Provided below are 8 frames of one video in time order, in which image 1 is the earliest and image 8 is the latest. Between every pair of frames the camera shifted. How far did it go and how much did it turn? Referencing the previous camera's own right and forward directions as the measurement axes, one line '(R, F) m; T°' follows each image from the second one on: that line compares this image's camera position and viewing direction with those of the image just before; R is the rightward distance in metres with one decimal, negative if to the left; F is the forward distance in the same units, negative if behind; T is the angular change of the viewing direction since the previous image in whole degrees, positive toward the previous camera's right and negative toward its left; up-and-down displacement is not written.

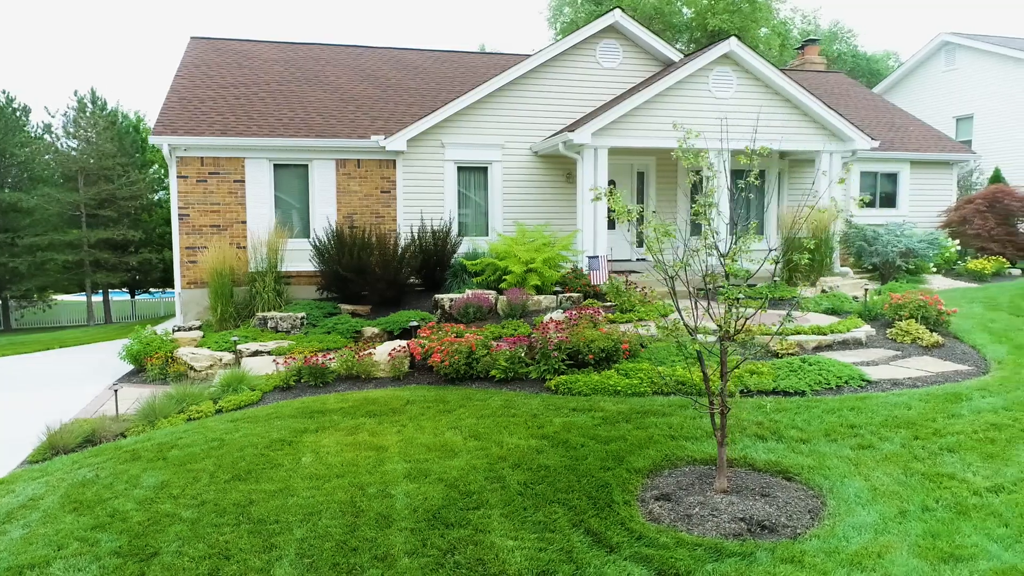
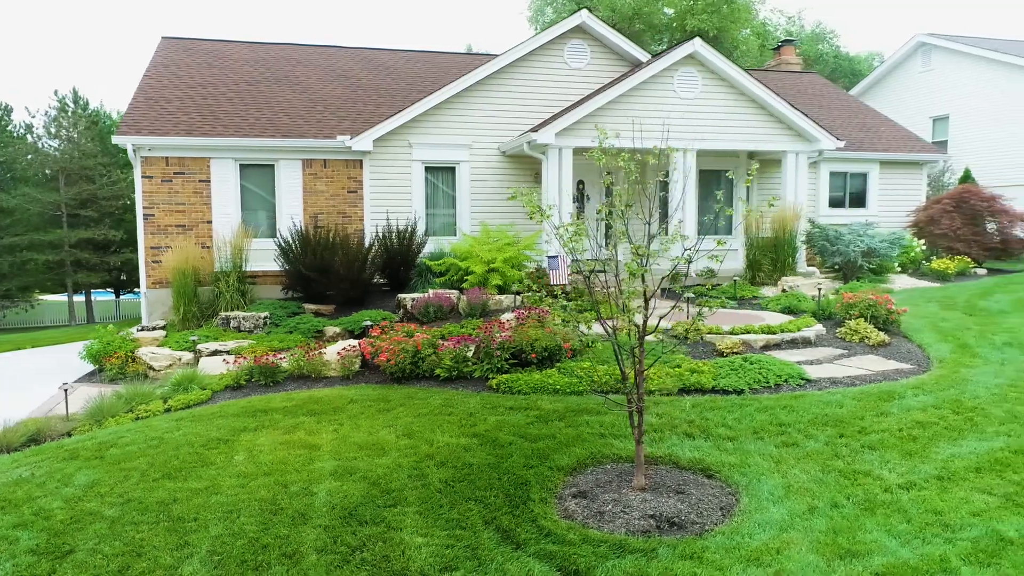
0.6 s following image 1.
(+0.4, 0.0) m; 0°
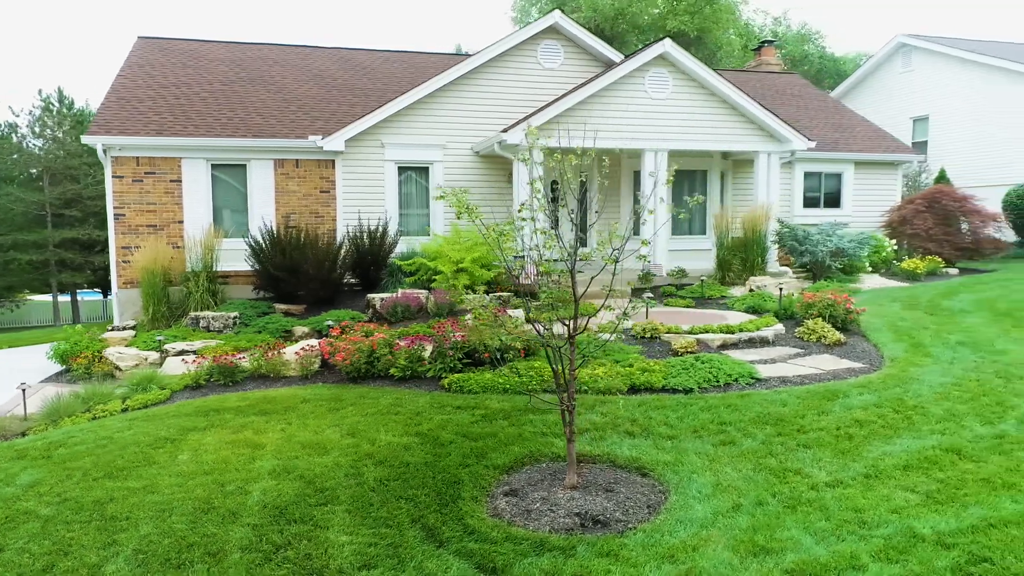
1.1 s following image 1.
(+0.4, 0.0) m; 0°
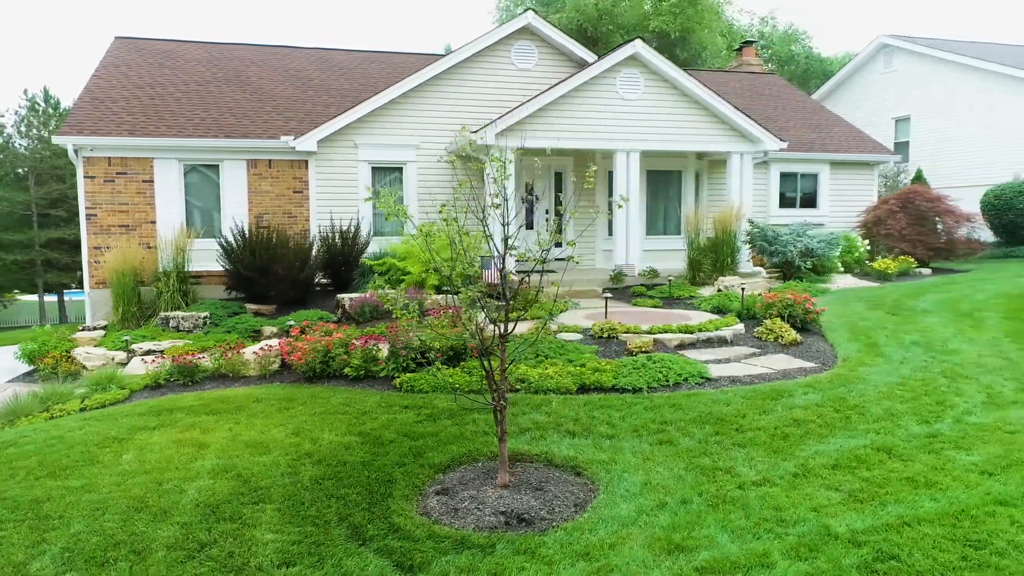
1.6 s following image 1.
(+0.4, 0.0) m; 0°
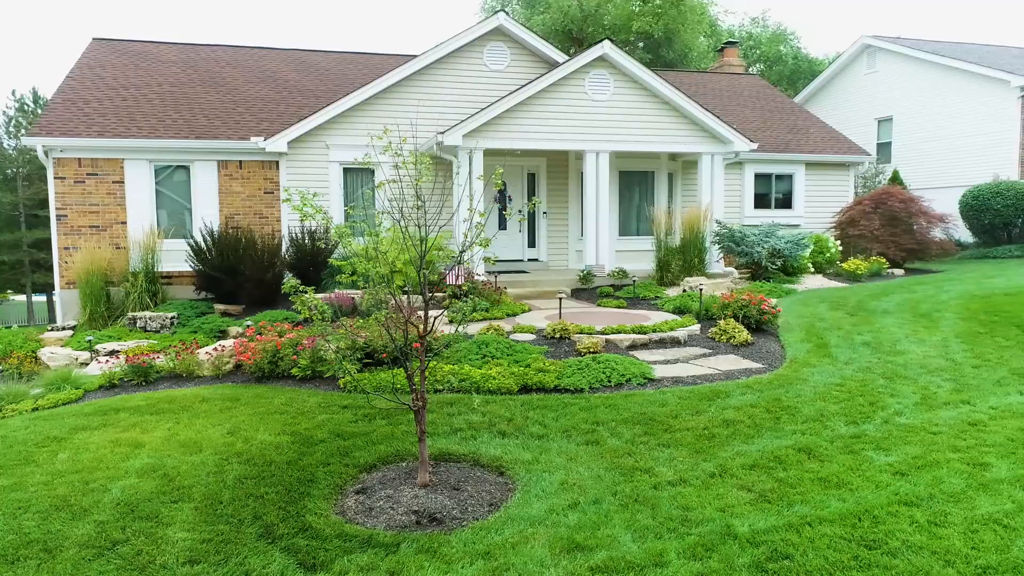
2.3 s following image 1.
(+0.5, 0.0) m; 0°
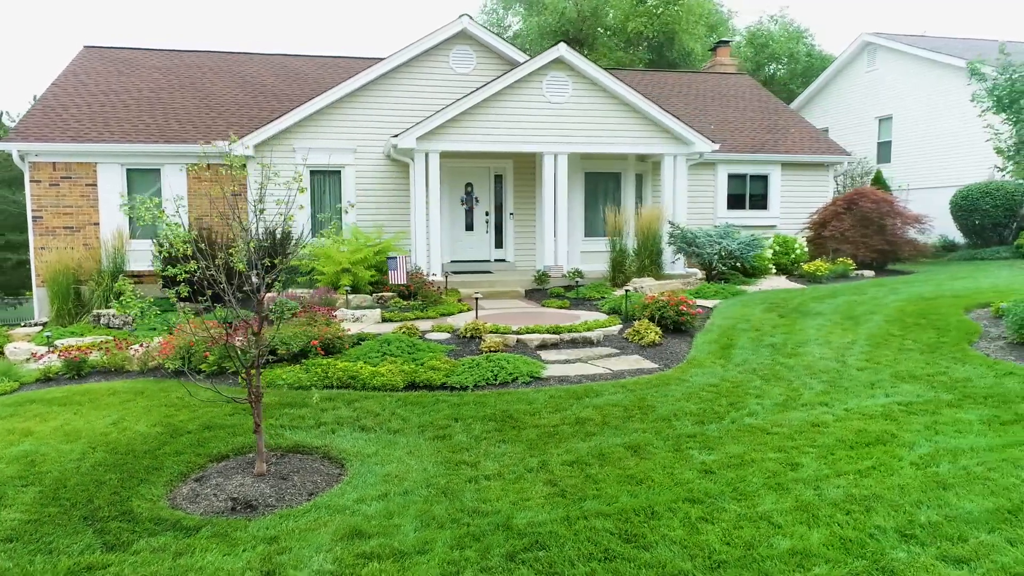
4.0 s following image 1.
(+1.3, -0.1) m; -3°
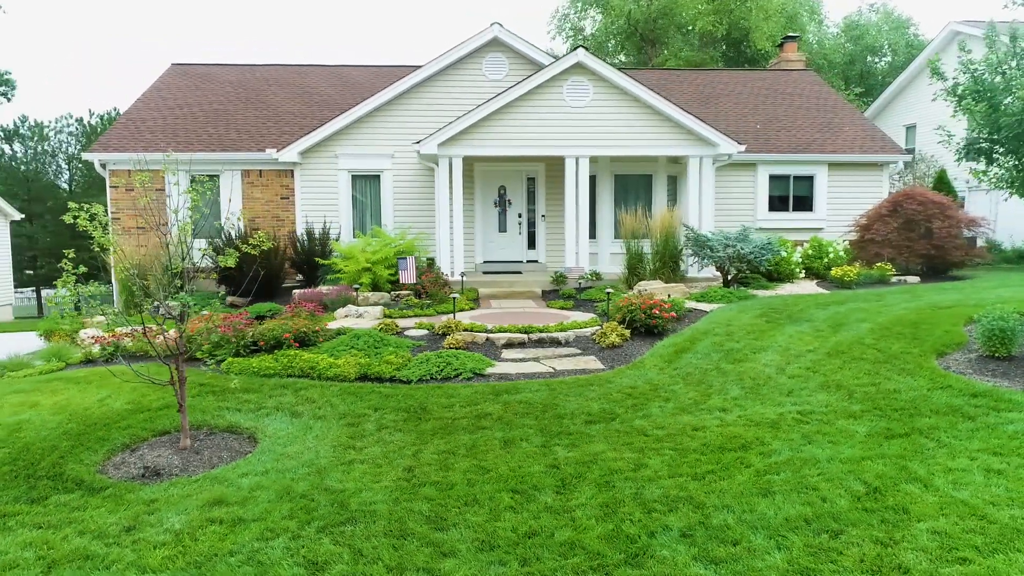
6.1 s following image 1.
(+1.6, -0.2) m; -9°
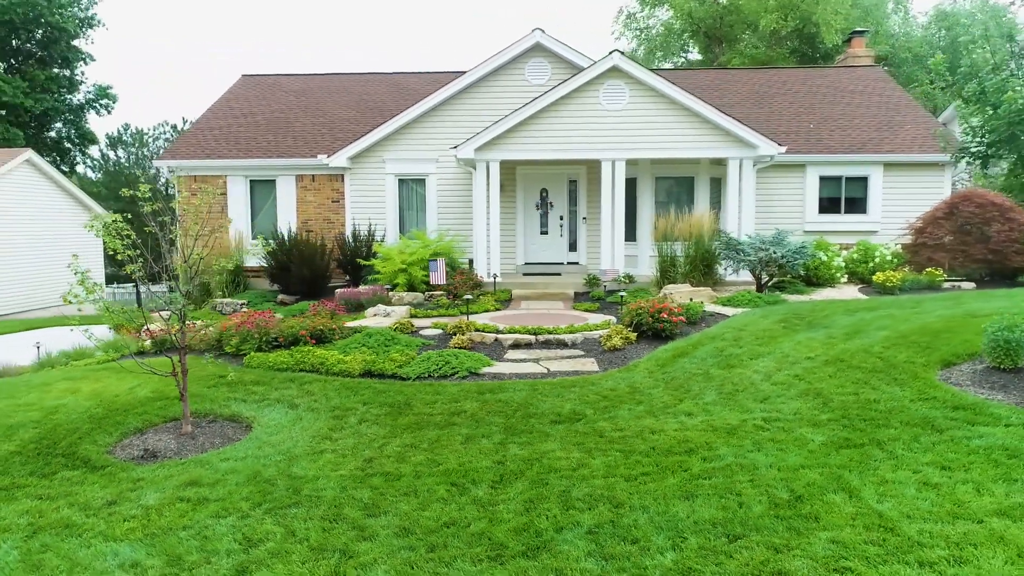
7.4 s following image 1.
(+0.9, -0.2) m; -7°
